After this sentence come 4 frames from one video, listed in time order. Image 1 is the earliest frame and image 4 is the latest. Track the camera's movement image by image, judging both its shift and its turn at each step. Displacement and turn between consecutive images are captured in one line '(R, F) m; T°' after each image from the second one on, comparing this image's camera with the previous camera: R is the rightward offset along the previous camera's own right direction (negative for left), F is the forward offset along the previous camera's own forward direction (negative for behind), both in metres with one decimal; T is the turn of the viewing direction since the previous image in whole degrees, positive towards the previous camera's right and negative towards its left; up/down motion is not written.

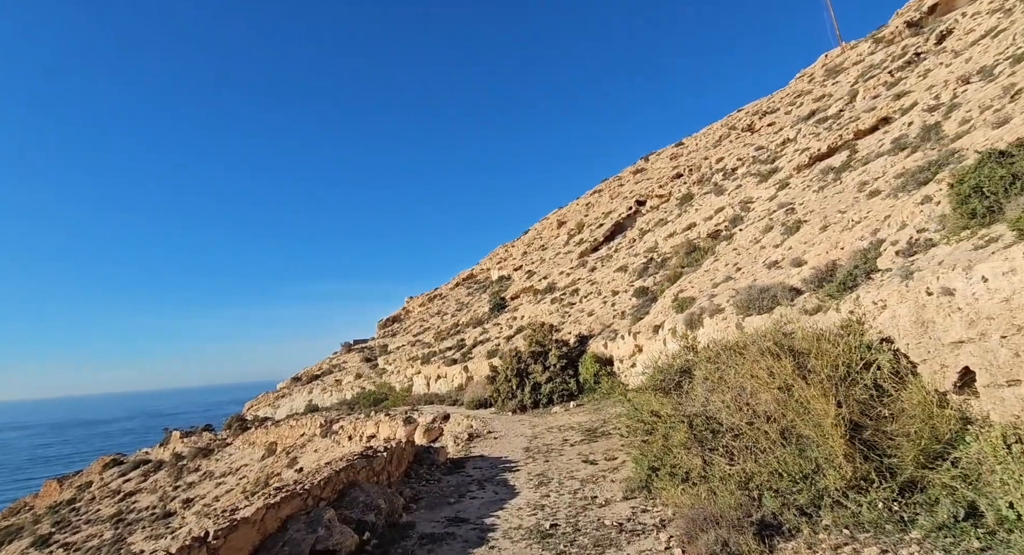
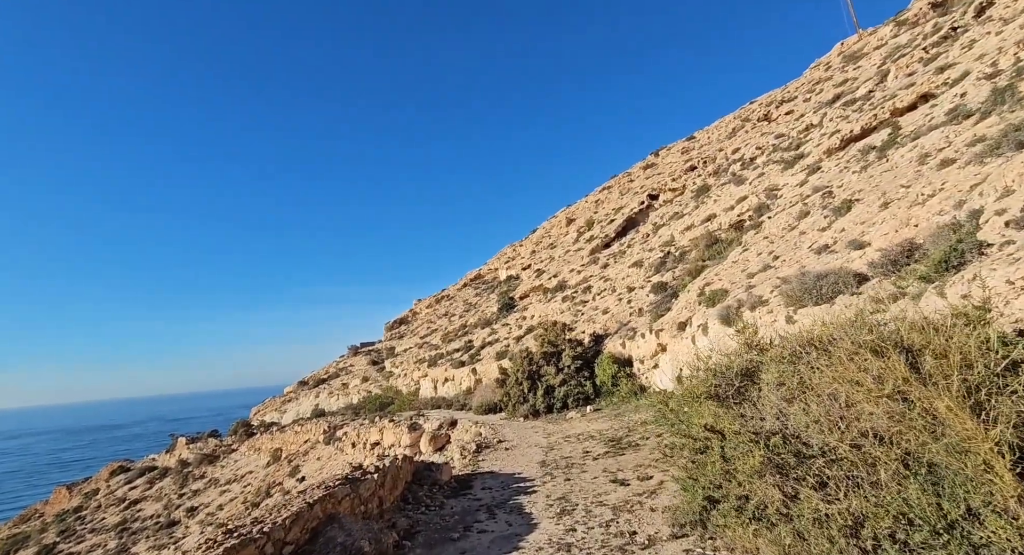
(-0.1, +1.3) m; -1°
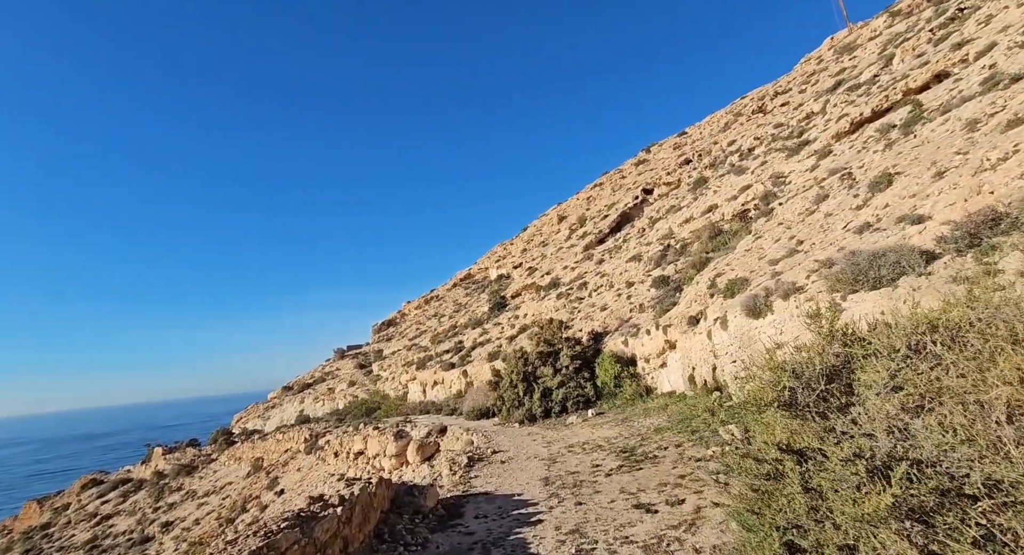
(-0.1, +1.4) m; +1°
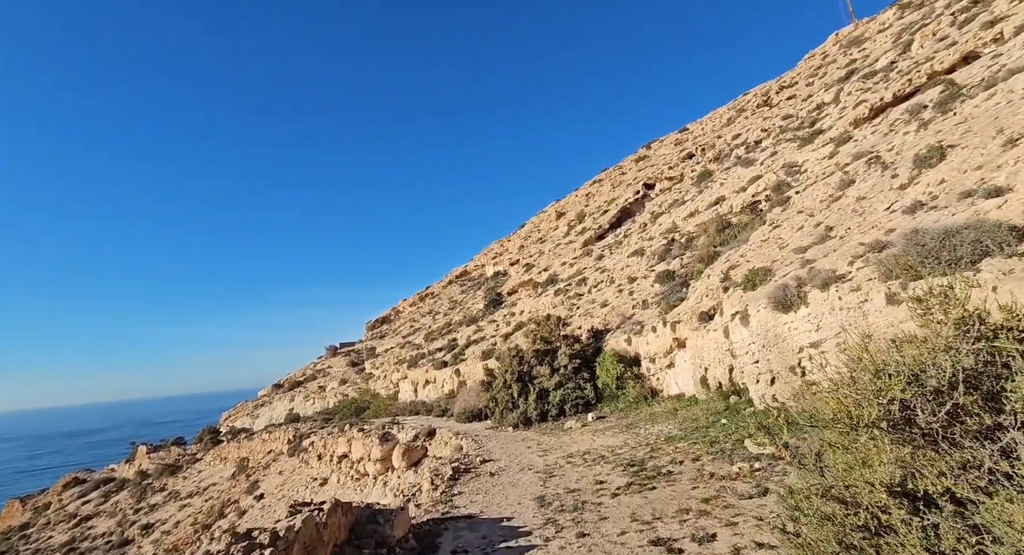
(+0.1, +1.2) m; 0°
